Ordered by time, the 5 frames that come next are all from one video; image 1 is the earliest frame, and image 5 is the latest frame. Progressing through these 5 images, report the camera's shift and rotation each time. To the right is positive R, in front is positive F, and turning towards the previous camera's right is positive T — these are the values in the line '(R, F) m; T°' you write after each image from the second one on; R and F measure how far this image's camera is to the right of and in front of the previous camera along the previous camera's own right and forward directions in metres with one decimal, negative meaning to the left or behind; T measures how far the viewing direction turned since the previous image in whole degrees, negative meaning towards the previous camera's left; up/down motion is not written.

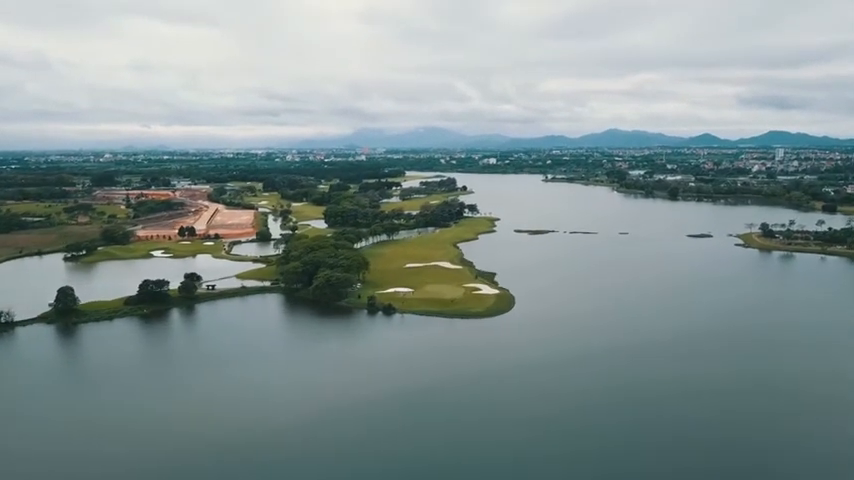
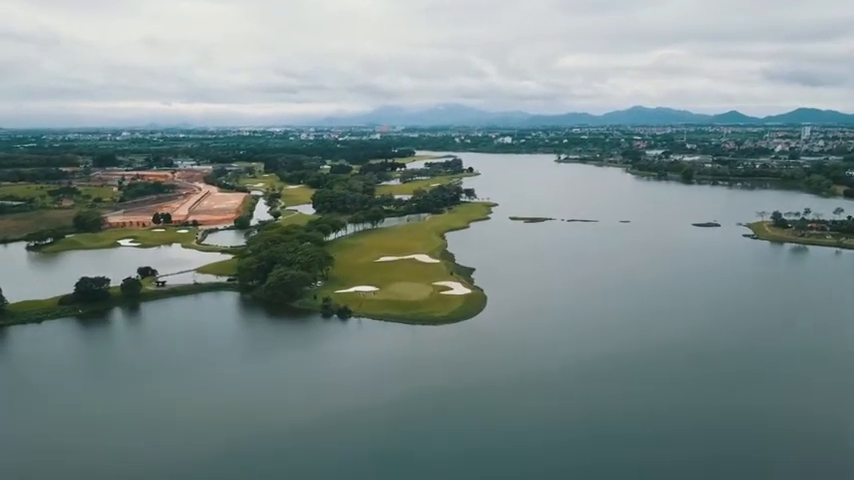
(+3.3, +3.8) m; -1°
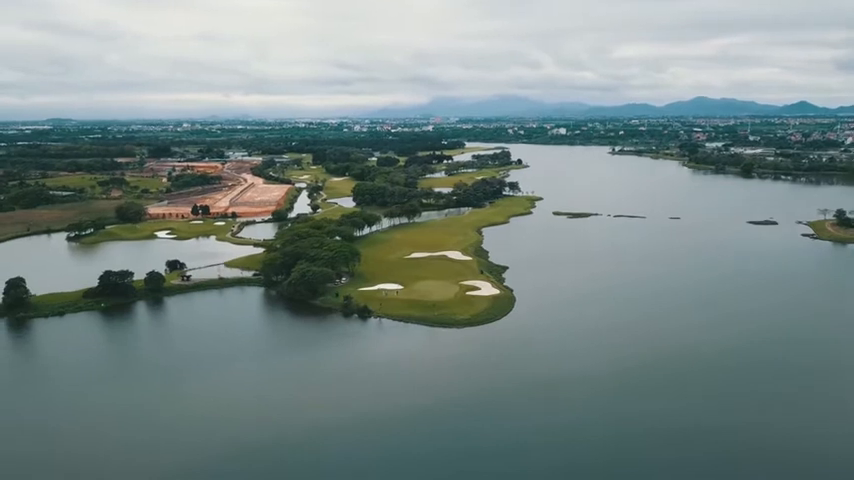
(+1.5, +1.7) m; -5°
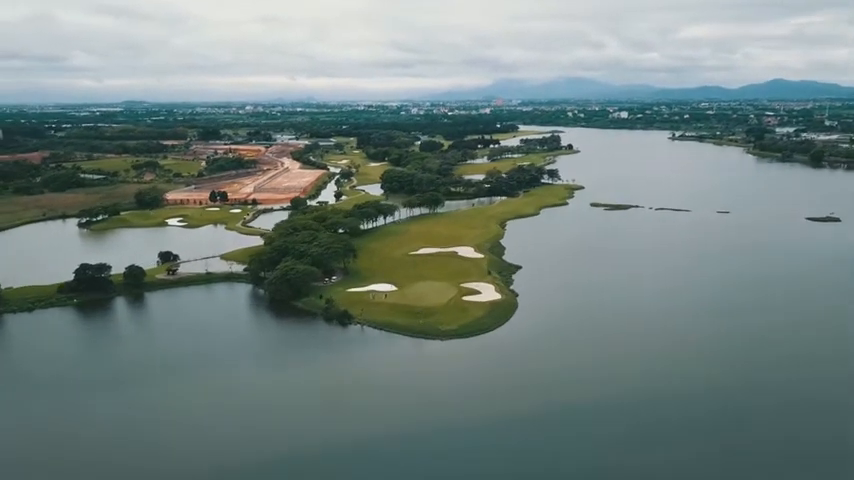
(+3.5, +3.8) m; -5°
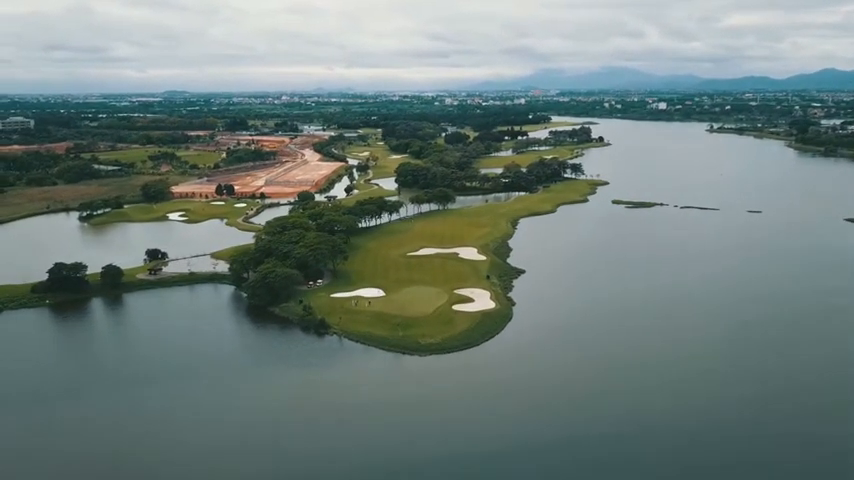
(+2.4, +2.6) m; -3°
